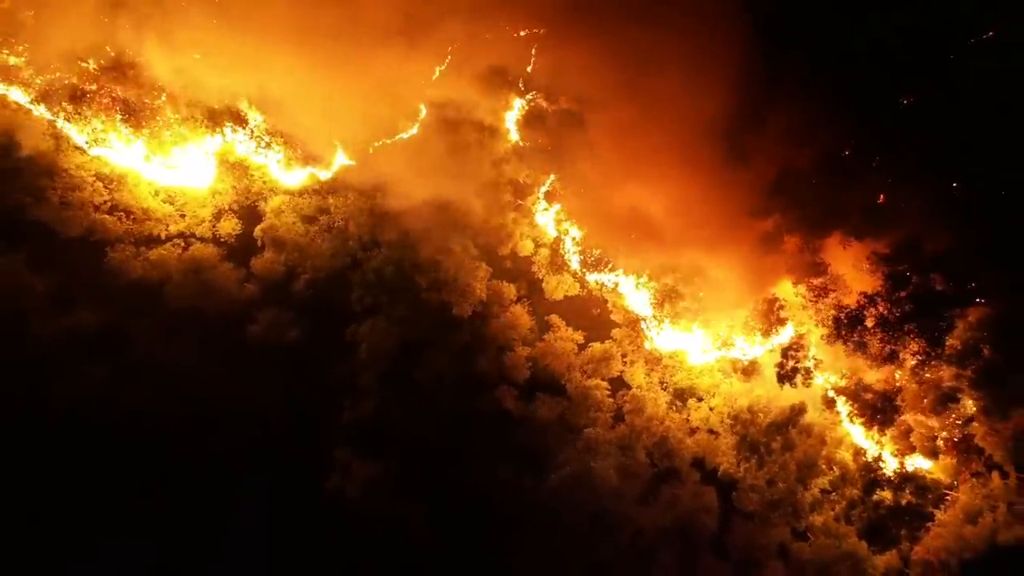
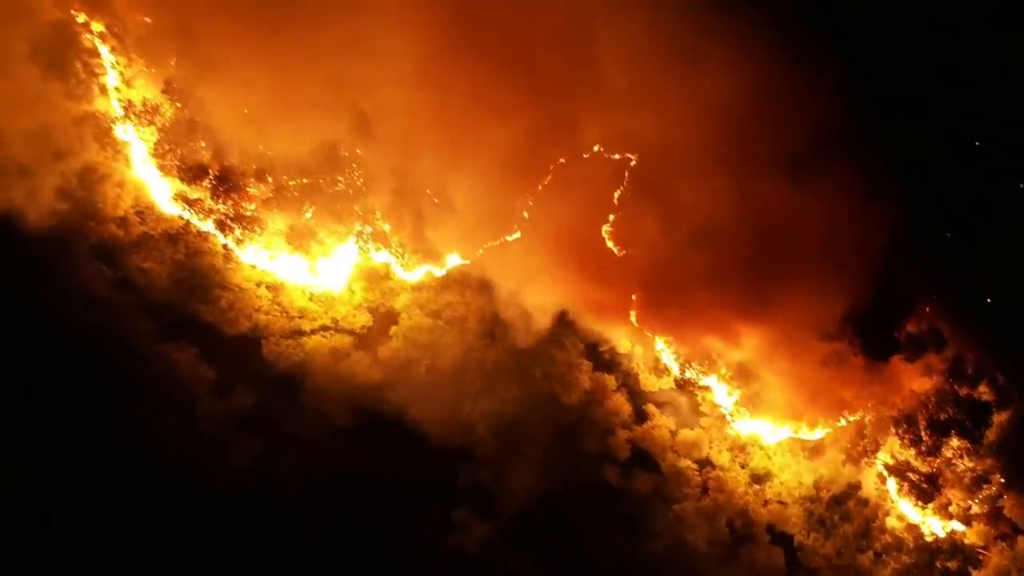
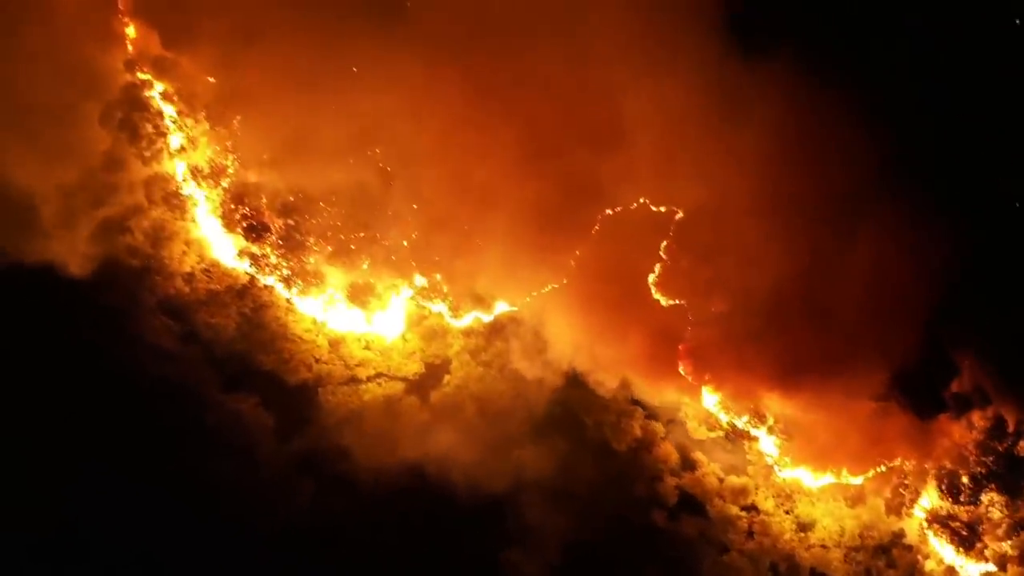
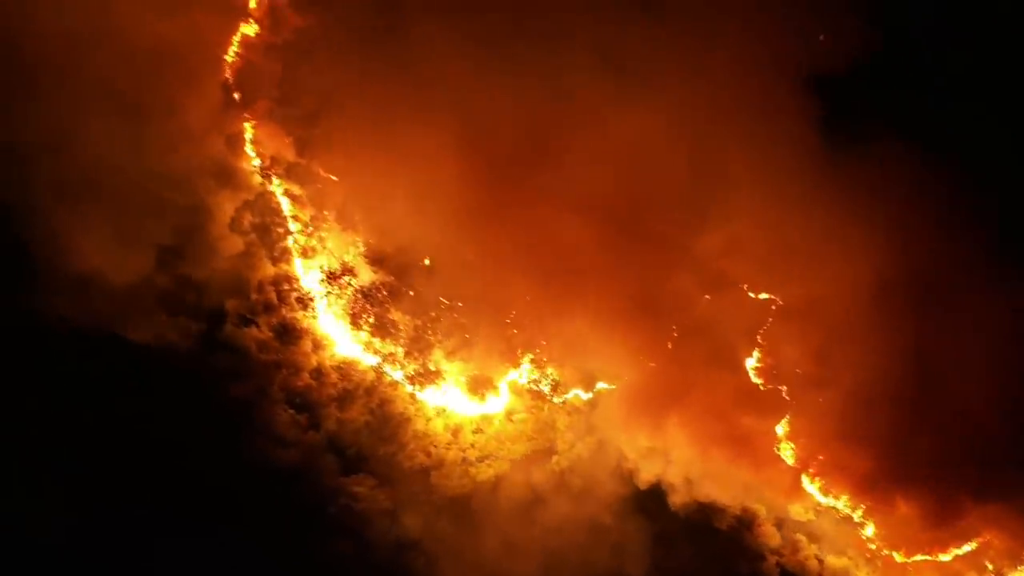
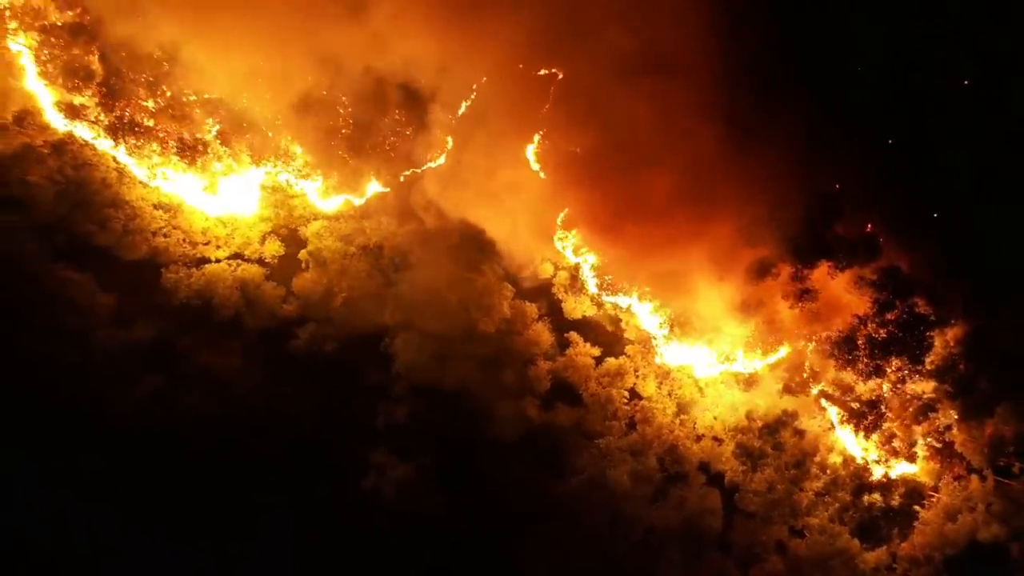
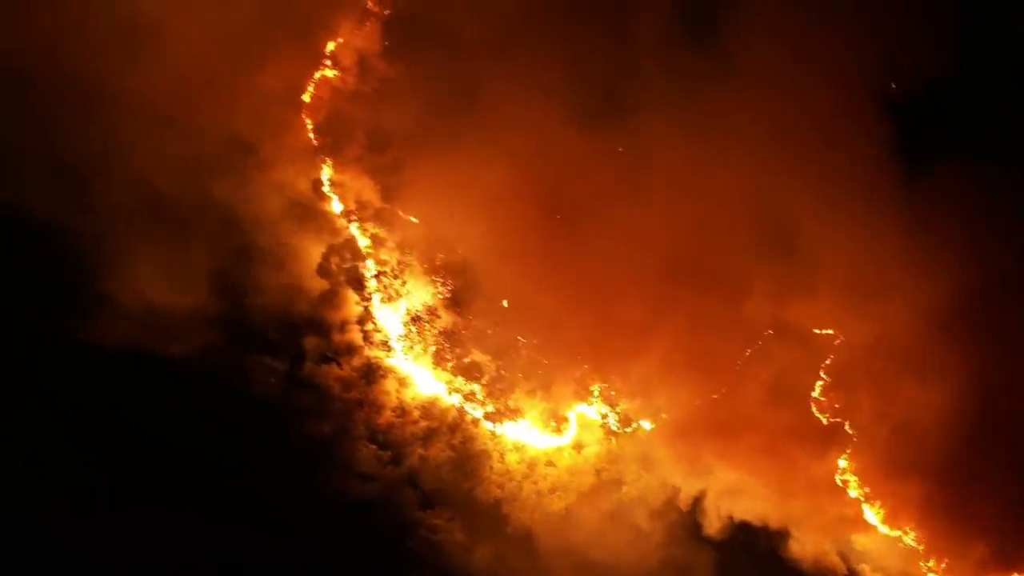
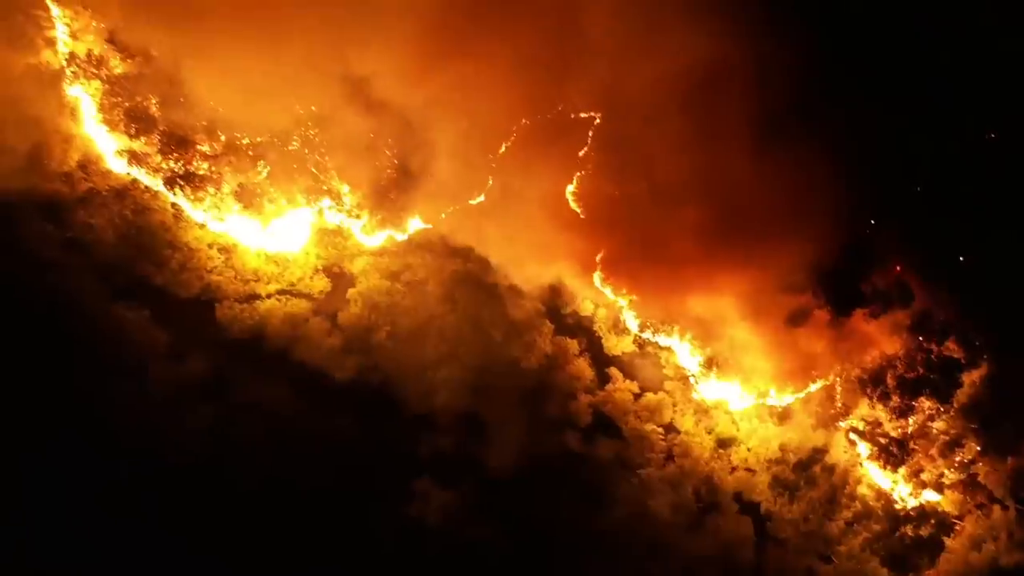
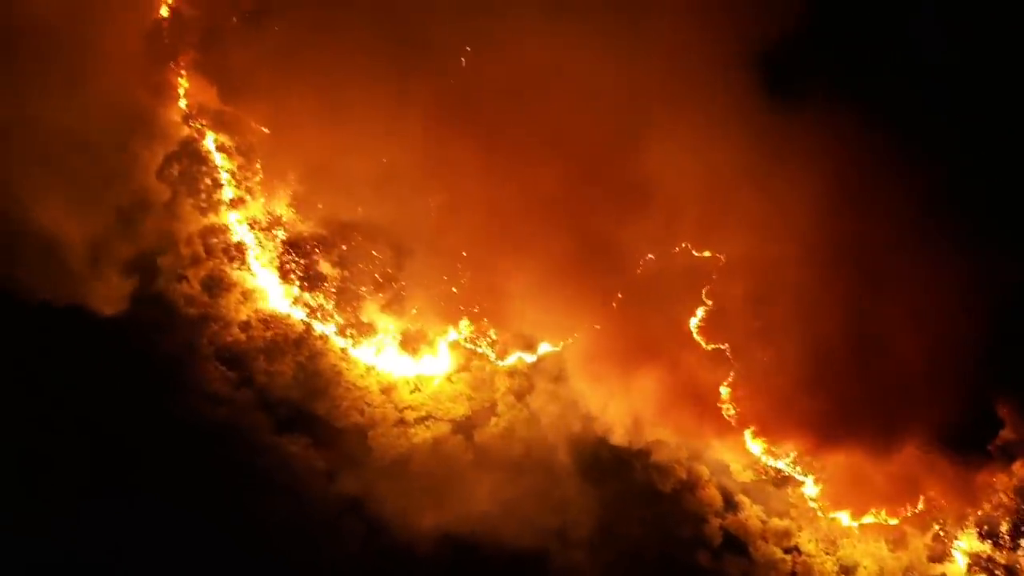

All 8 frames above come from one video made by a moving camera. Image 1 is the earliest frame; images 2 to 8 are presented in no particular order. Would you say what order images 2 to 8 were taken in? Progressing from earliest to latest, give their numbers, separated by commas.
5, 7, 2, 3, 8, 4, 6
